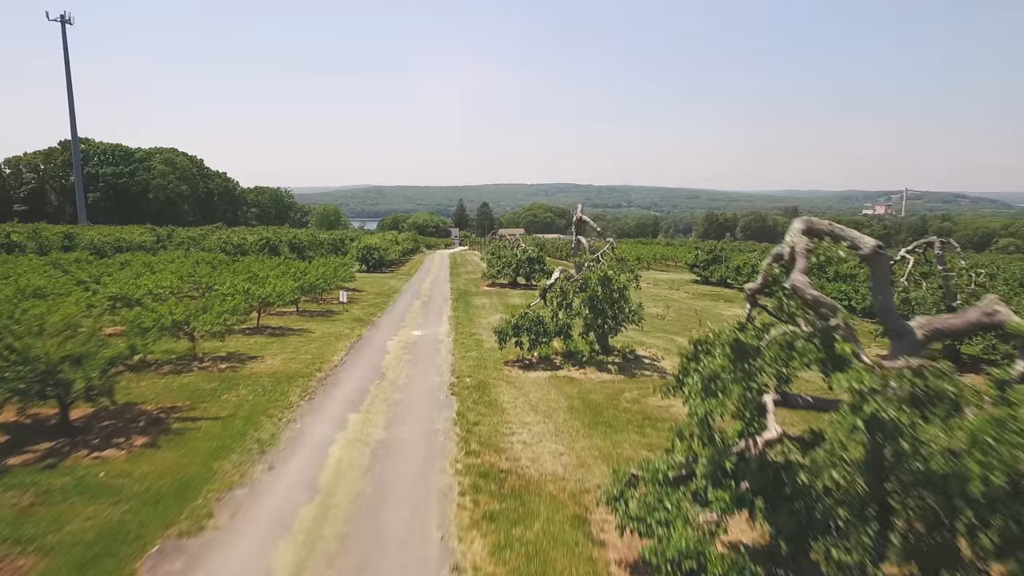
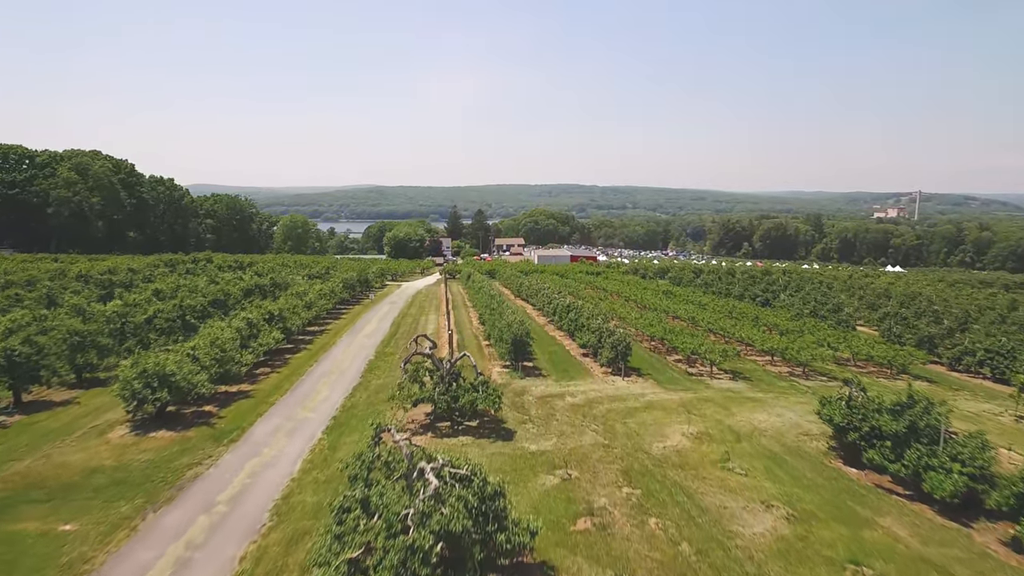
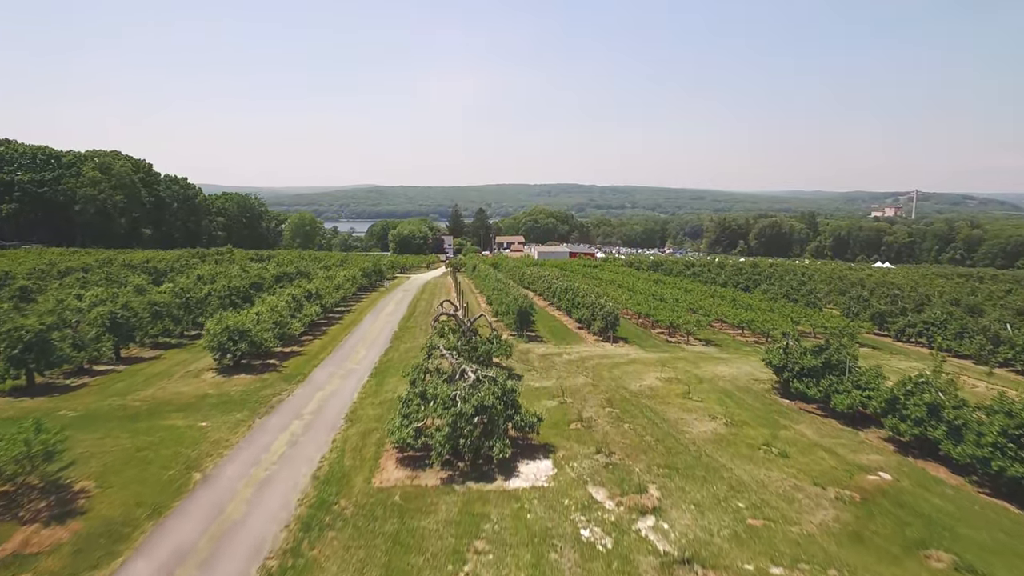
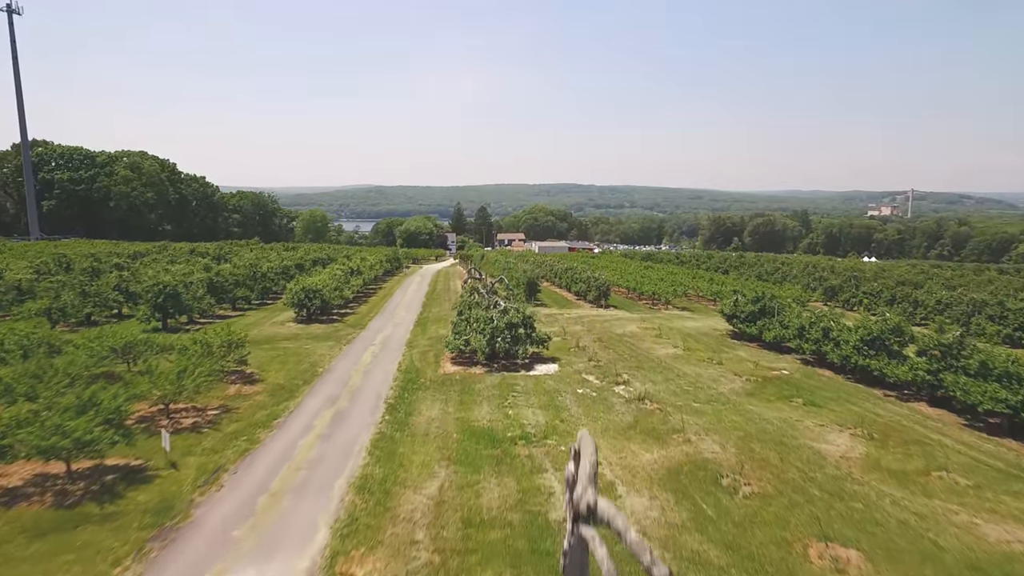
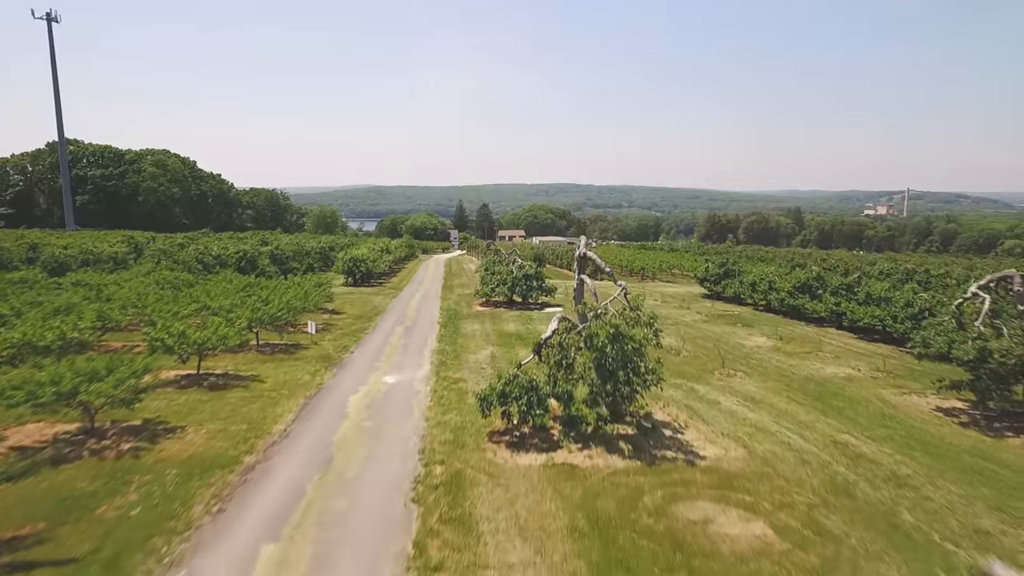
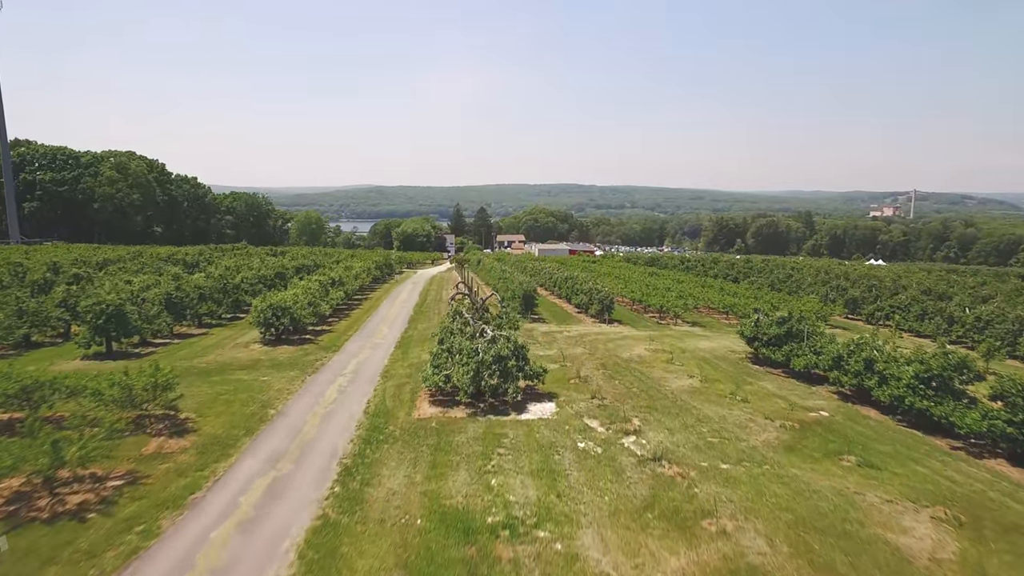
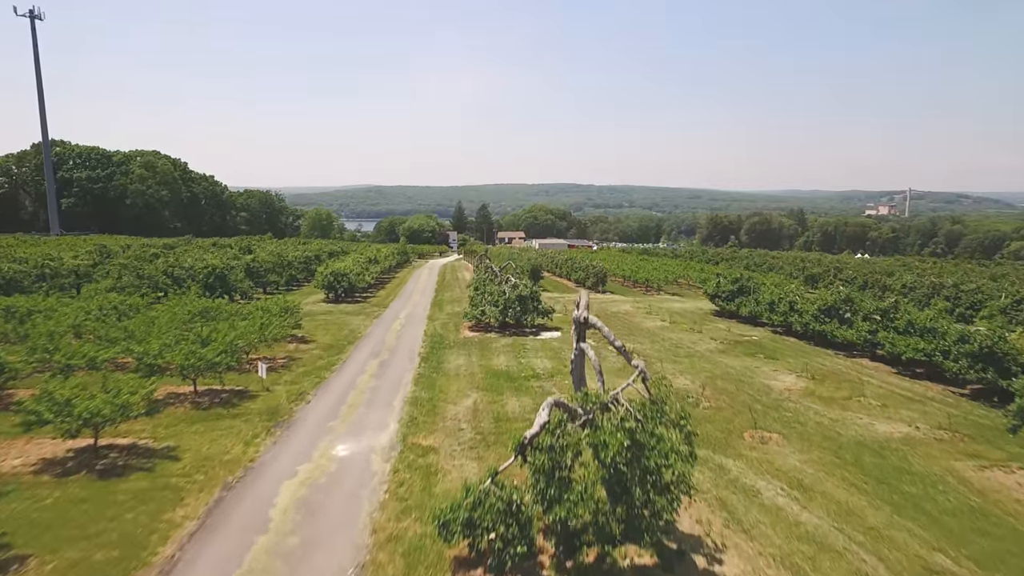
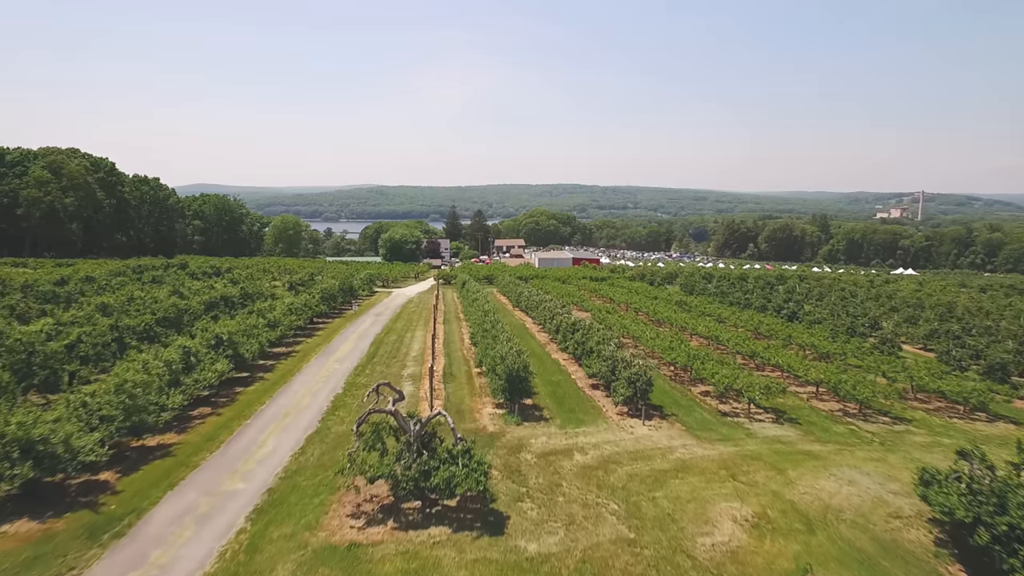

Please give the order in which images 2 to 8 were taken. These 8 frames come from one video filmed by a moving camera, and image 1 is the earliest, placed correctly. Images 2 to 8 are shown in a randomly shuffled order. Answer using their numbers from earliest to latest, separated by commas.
5, 7, 4, 6, 3, 2, 8
